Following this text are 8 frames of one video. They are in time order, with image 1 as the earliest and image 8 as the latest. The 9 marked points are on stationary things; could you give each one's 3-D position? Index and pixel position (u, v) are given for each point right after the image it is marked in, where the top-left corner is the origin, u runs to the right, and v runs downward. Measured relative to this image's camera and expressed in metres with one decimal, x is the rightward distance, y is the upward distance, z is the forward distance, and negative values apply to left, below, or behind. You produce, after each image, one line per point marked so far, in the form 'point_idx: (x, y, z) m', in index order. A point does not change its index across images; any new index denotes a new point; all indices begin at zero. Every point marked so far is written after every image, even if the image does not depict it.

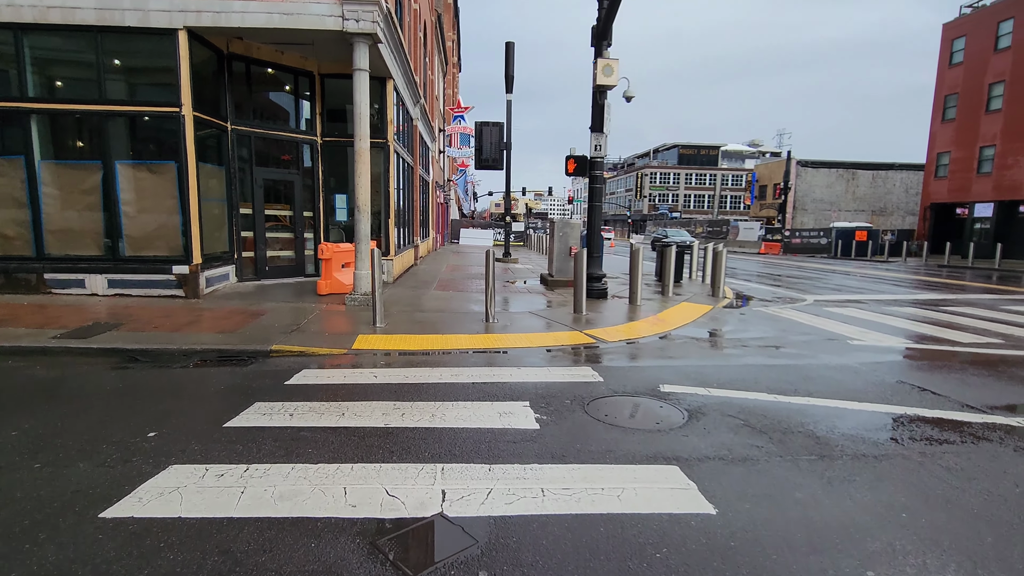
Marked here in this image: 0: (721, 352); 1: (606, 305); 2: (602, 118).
0: (+2.6, -0.8, +6.5) m
1: (+1.8, -0.3, +9.9) m
2: (+1.8, +3.4, +10.3) m
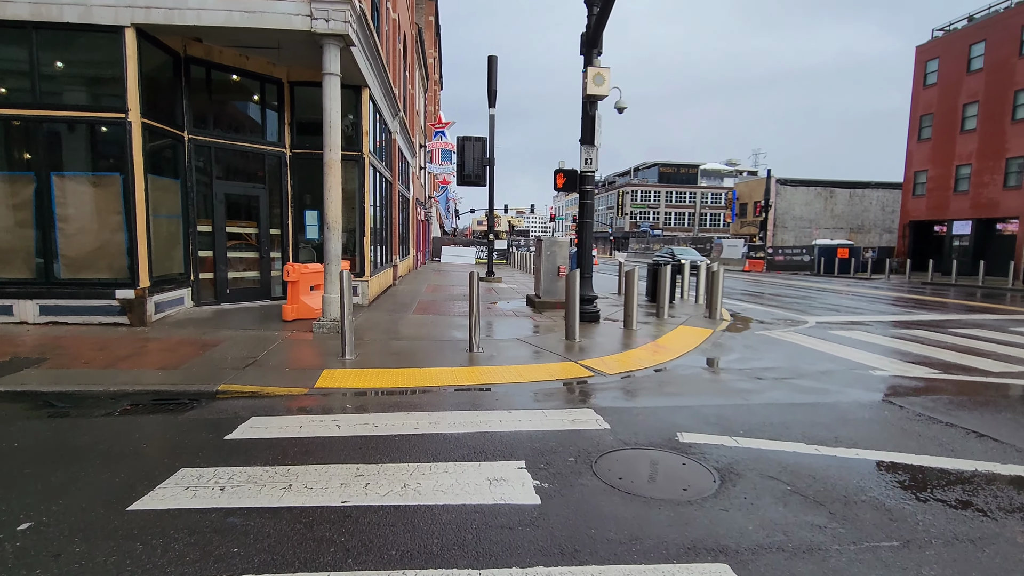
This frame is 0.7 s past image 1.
0: (+2.5, -1.1, +5.8) m
1: (+1.5, -0.7, +9.2) m
2: (+1.5, +3.0, +9.7) m
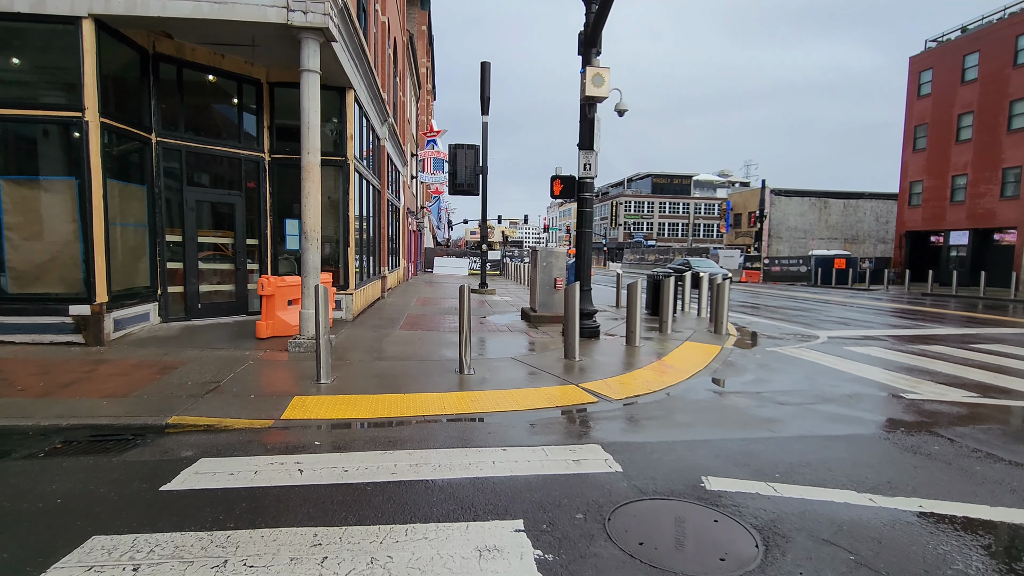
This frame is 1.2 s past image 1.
0: (+2.4, -1.3, +5.2) m
1: (+1.4, -1.0, +8.6) m
2: (+1.4, +2.7, +9.1) m
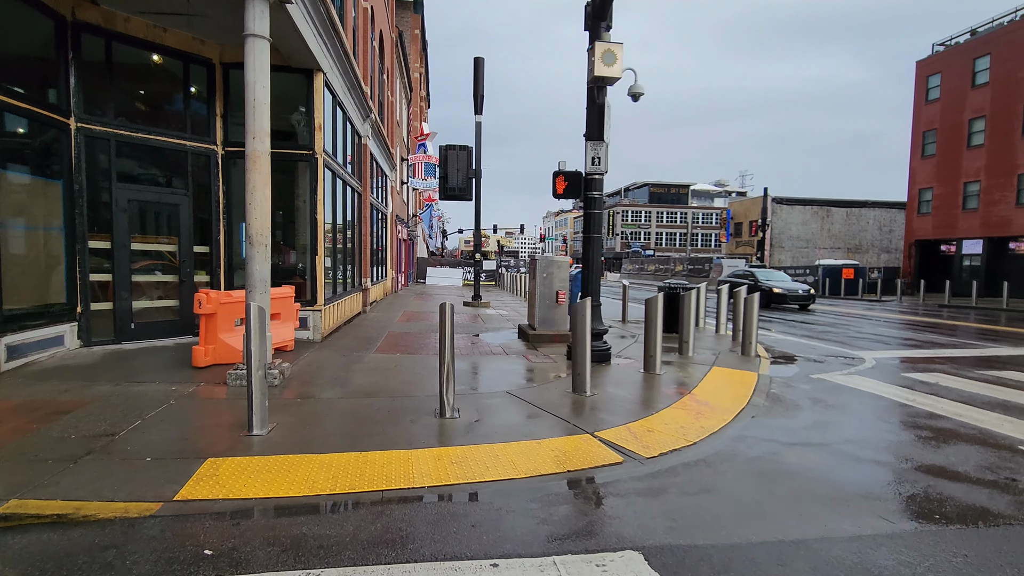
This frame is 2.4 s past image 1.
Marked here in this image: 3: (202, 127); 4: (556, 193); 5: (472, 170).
0: (+2.4, -1.4, +3.8) m
1: (+1.4, -1.2, +7.1) m
2: (+1.3, +2.5, +7.8) m
3: (-4.9, +2.5, +8.2) m
4: (+0.7, +1.5, +8.0) m
5: (-1.3, +3.9, +17.4) m
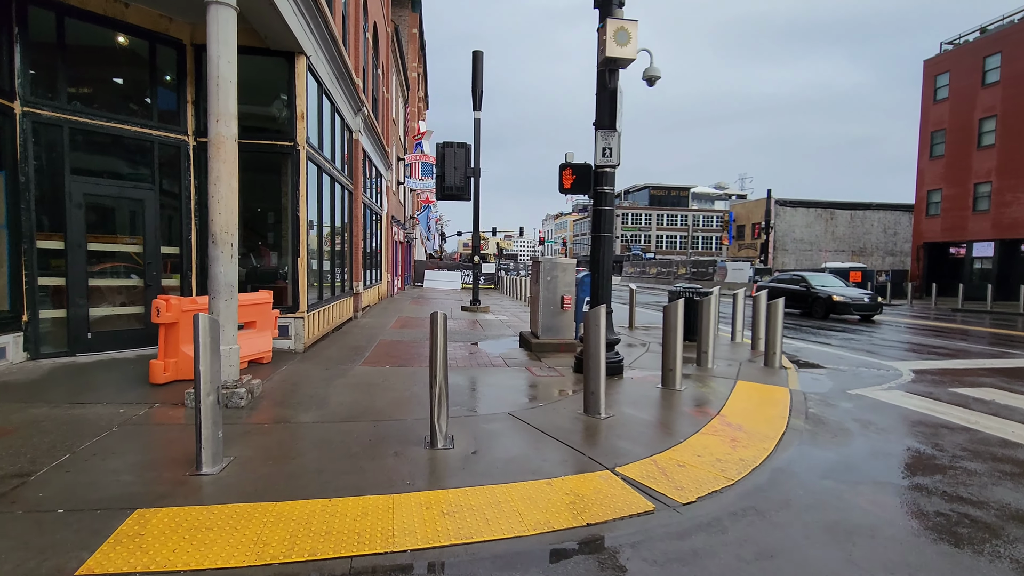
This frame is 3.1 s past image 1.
0: (+2.4, -1.4, +3.0) m
1: (+1.4, -1.3, +6.3) m
2: (+1.4, +2.4, +7.0) m
3: (-4.8, +2.5, +7.4) m
4: (+0.7, +1.4, +7.2) m
5: (-1.3, +3.8, +16.6) m
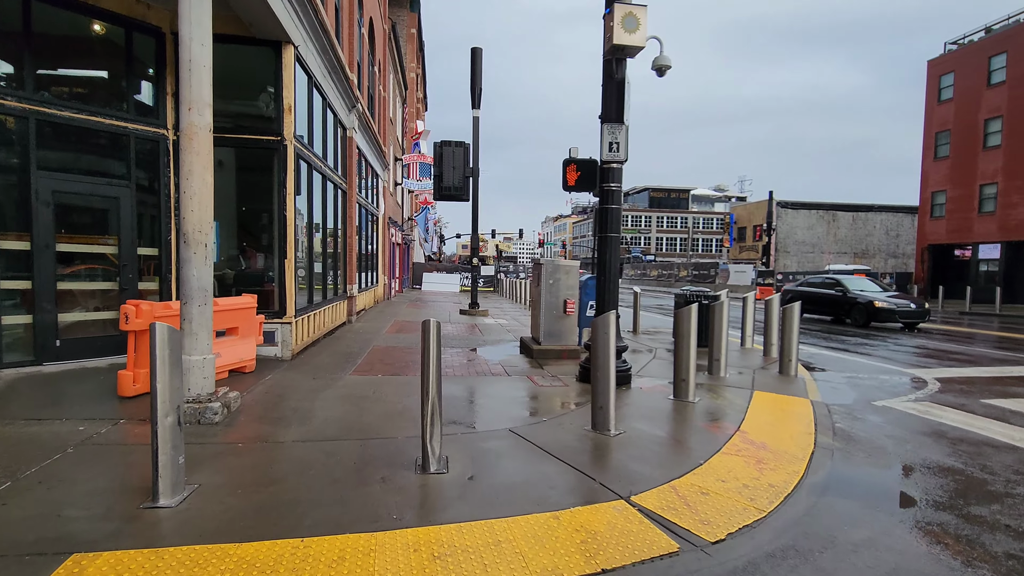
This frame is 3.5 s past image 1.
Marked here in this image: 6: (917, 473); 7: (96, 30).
0: (+2.4, -1.5, +2.5) m
1: (+1.4, -1.3, +5.9) m
2: (+1.4, +2.4, +6.6) m
3: (-4.8, +2.4, +6.9) m
4: (+0.7, +1.3, +6.7) m
5: (-1.3, +3.7, +16.2) m
6: (+3.1, -1.4, +4.0) m
7: (-5.3, +3.3, +6.4) m
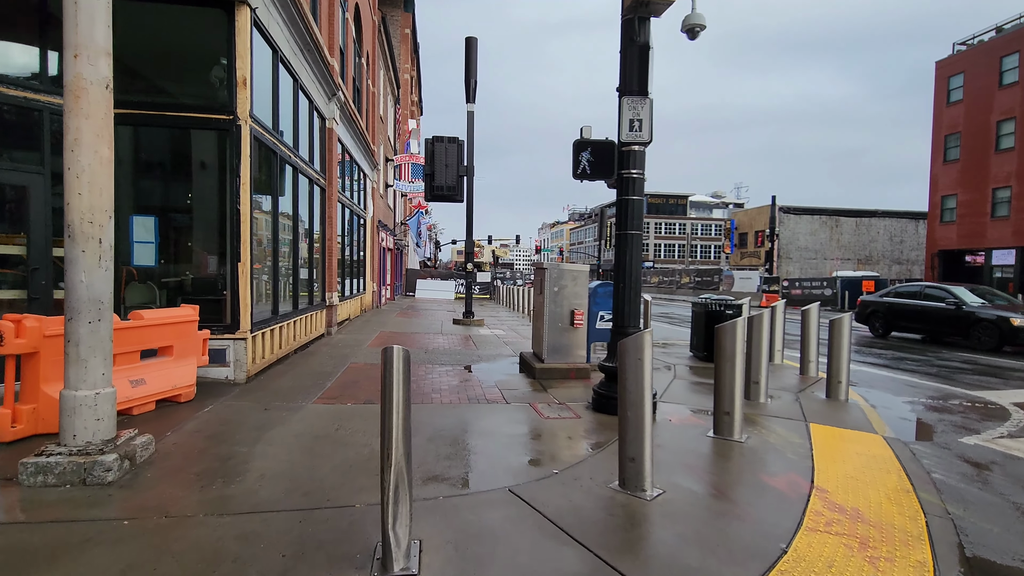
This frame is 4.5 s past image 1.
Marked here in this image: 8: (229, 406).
0: (+2.5, -1.5, +1.3) m
1: (+1.4, -1.4, +4.7) m
2: (+1.4, +2.3, +5.4) m
3: (-4.8, +2.3, +5.7) m
4: (+0.7, +1.2, +5.6) m
5: (-1.4, +3.5, +15.0) m
6: (+3.1, -1.5, +2.8) m
7: (-5.3, +3.2, +5.2) m
8: (-2.9, -1.2, +5.3) m
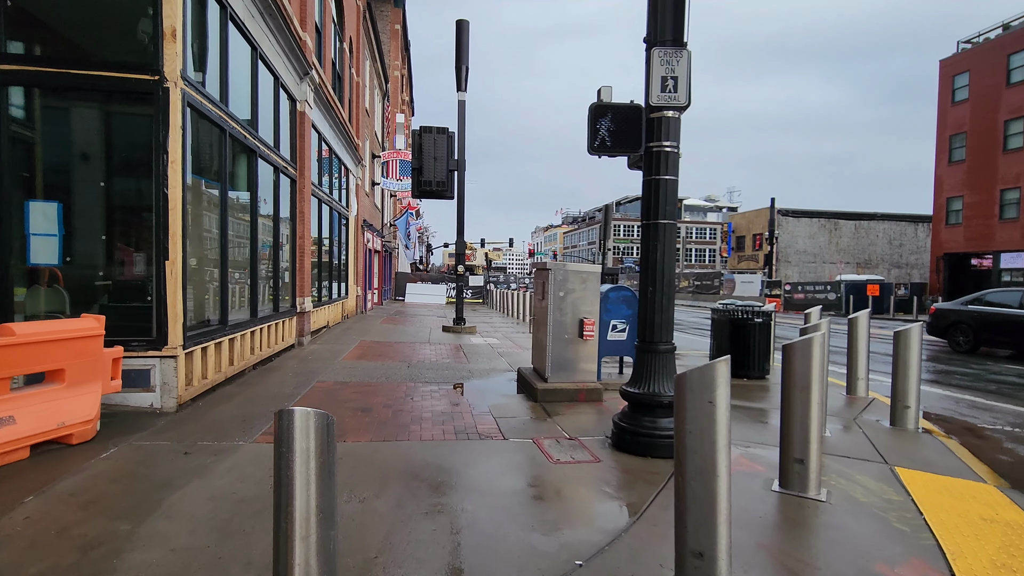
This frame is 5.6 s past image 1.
0: (+2.5, -1.5, +0.1) m
1: (+1.4, -1.4, +3.5) m
2: (+1.3, +2.2, +4.2) m
3: (-4.8, +2.3, +4.5) m
4: (+0.7, +1.2, +4.4) m
5: (-1.6, +3.4, +13.8) m
6: (+3.2, -1.5, +1.6) m
7: (-5.3, +3.1, +4.0) m
8: (-2.9, -1.3, +4.0) m
